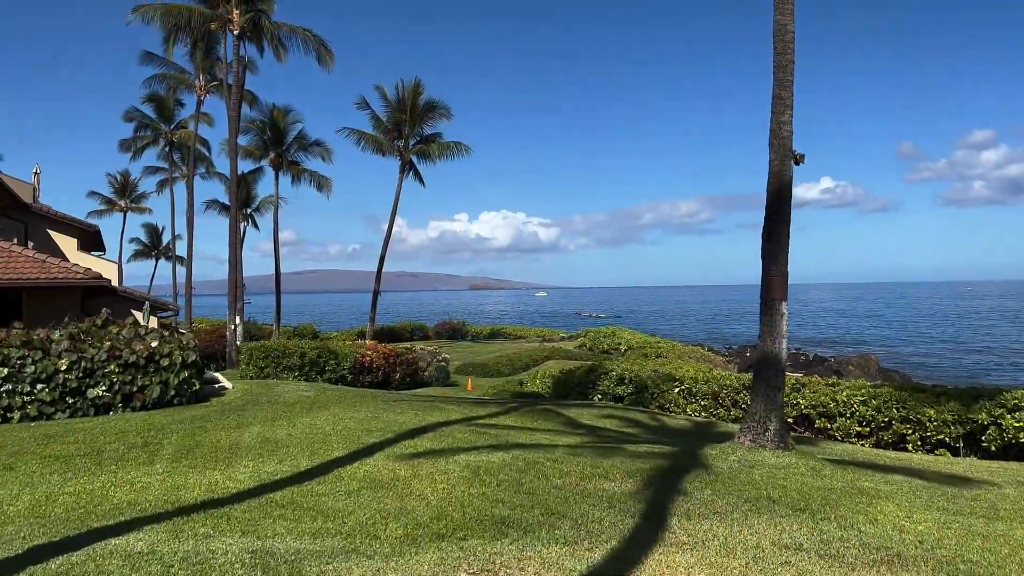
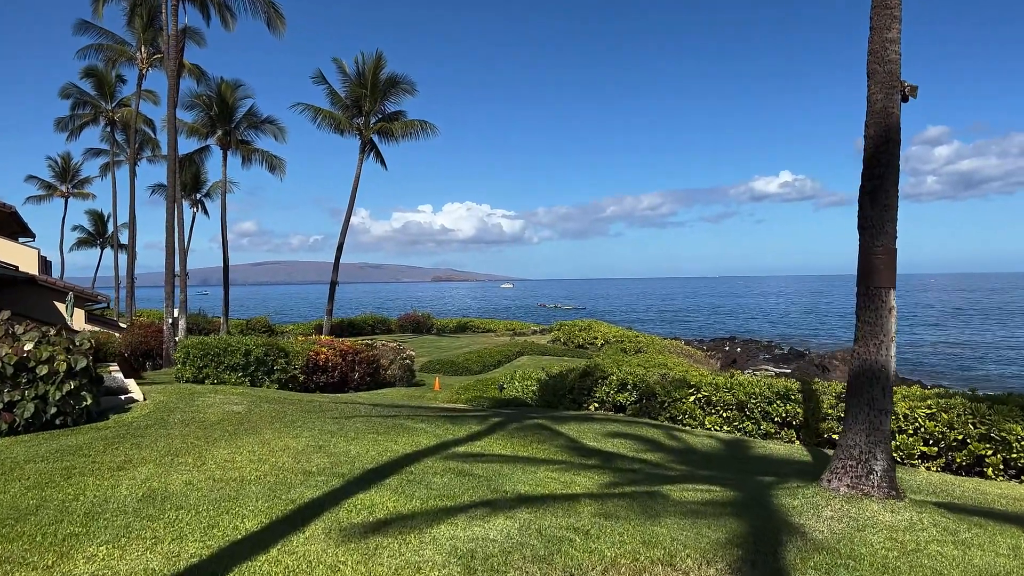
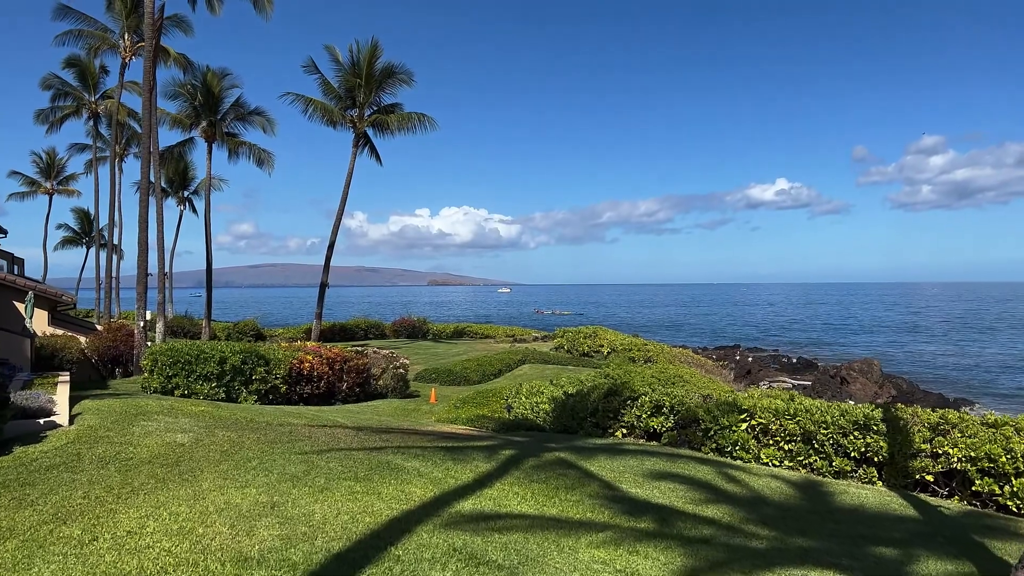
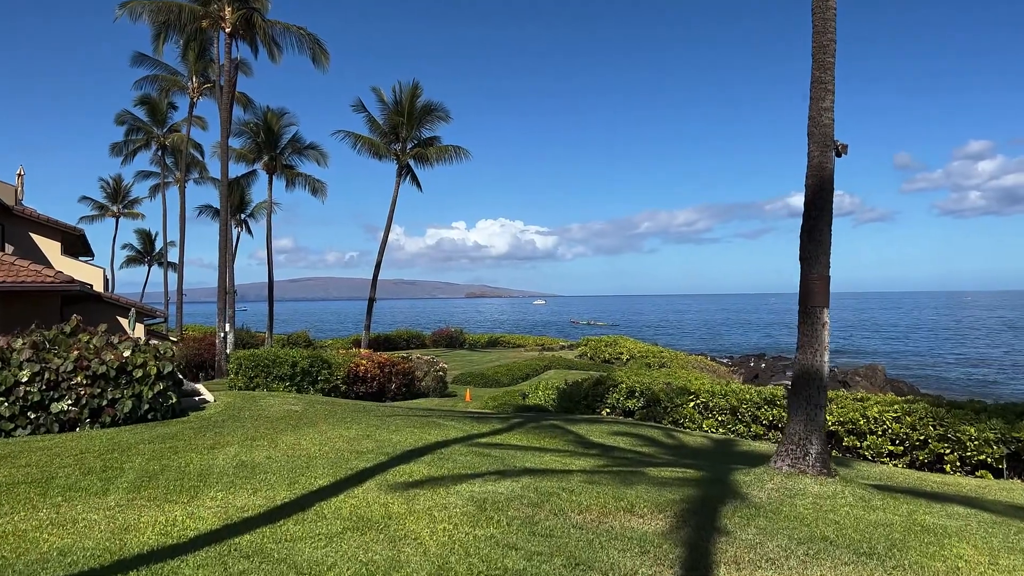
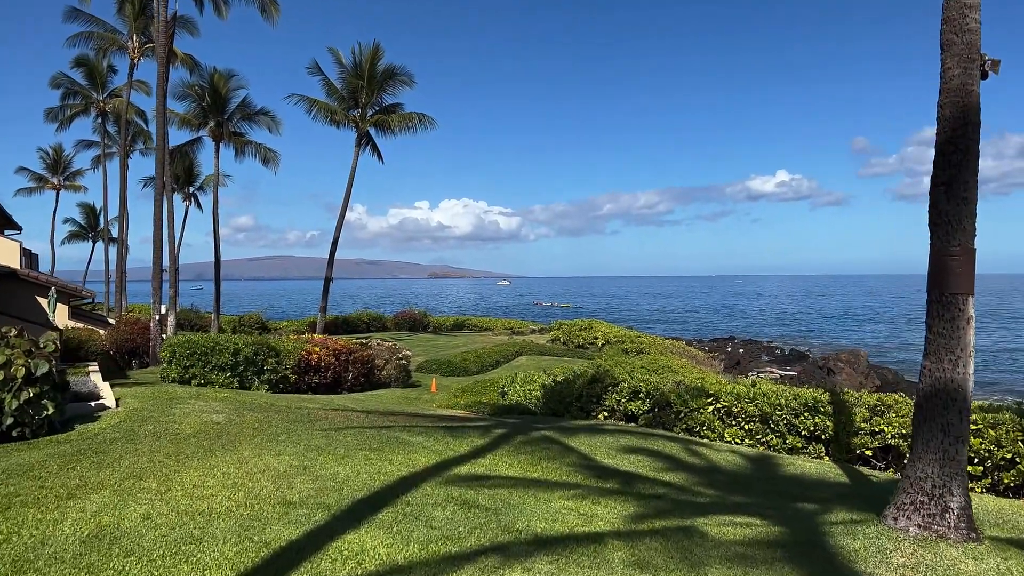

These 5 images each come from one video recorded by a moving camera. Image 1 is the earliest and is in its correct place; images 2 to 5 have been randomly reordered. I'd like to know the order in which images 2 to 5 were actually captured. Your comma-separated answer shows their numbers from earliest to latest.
4, 2, 5, 3
